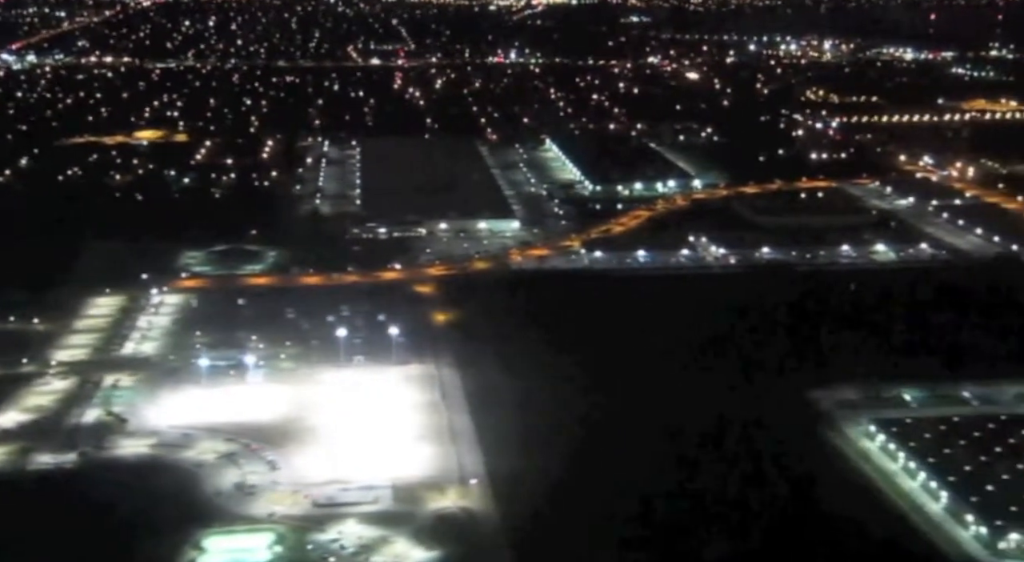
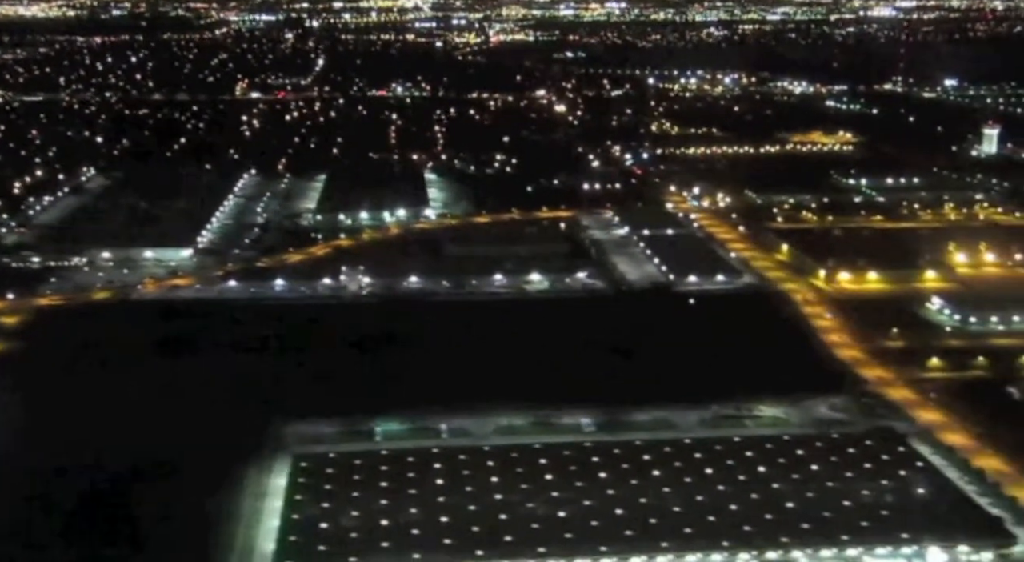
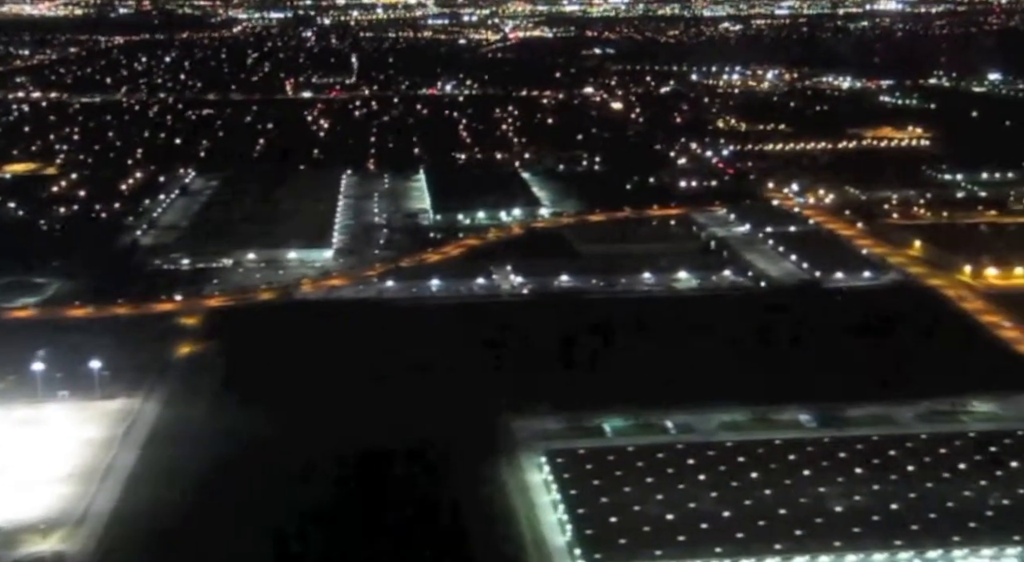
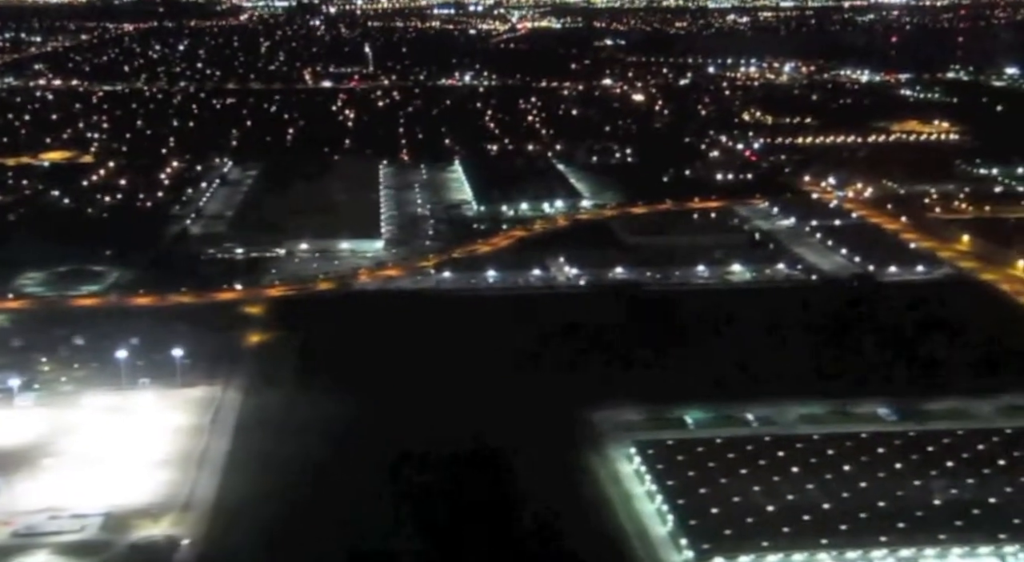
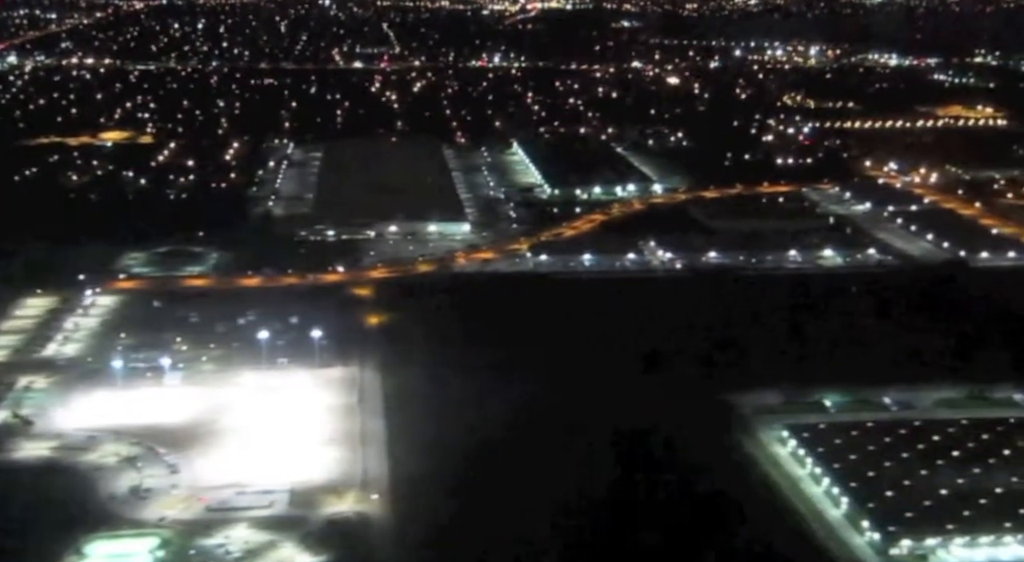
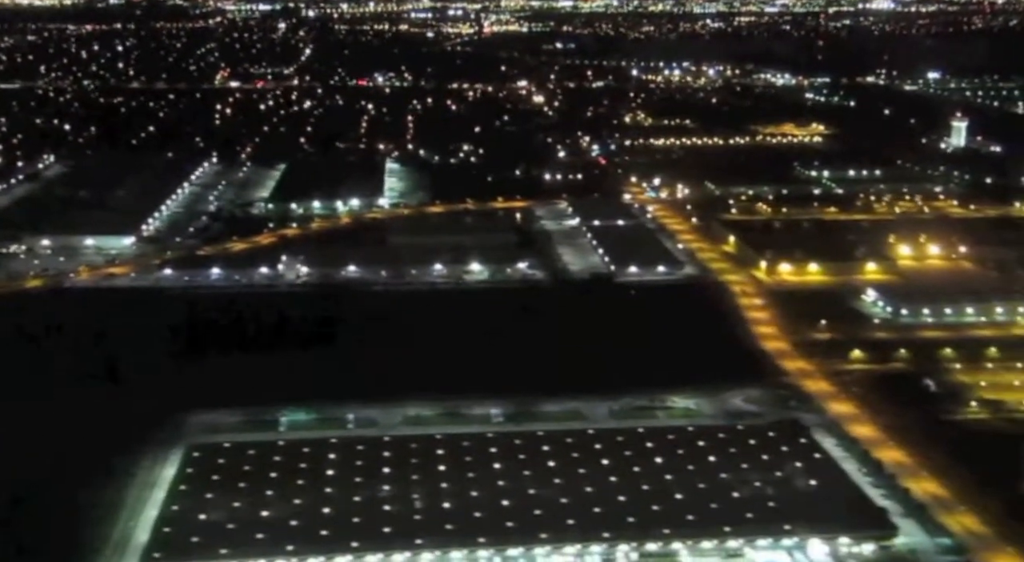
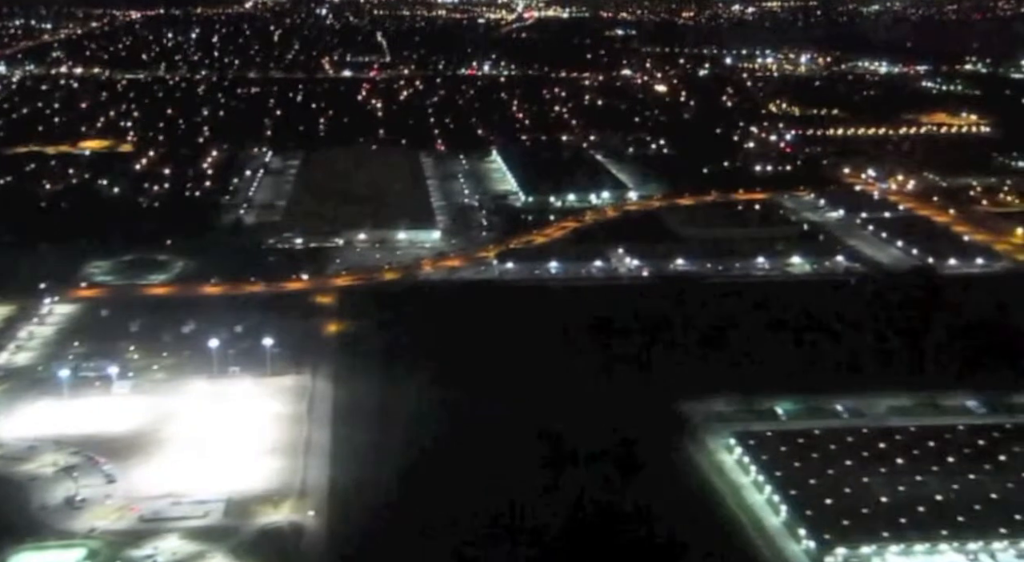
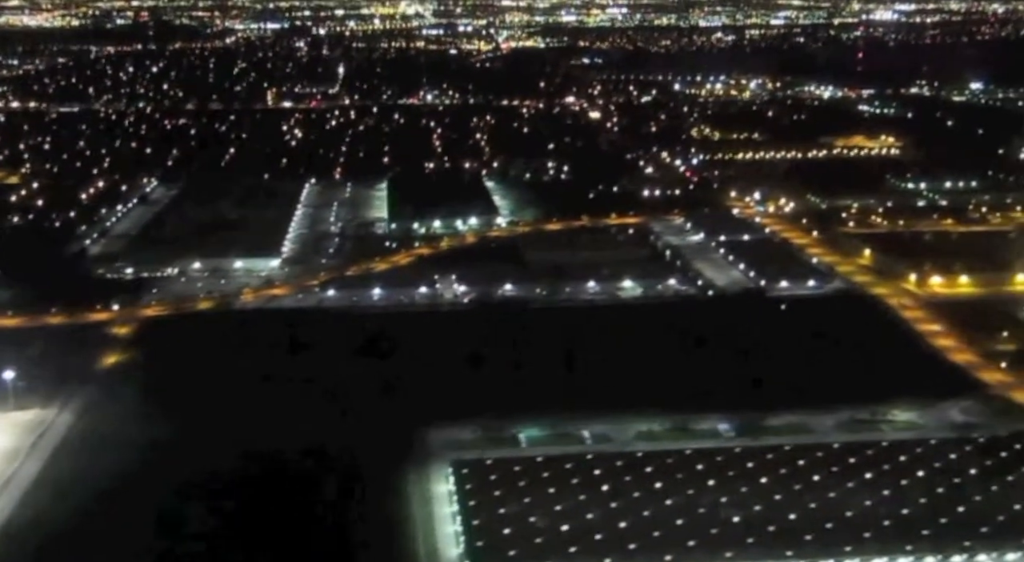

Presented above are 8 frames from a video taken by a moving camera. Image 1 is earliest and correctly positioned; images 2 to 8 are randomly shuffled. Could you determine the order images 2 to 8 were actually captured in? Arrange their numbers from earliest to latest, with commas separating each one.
5, 7, 4, 3, 8, 2, 6
